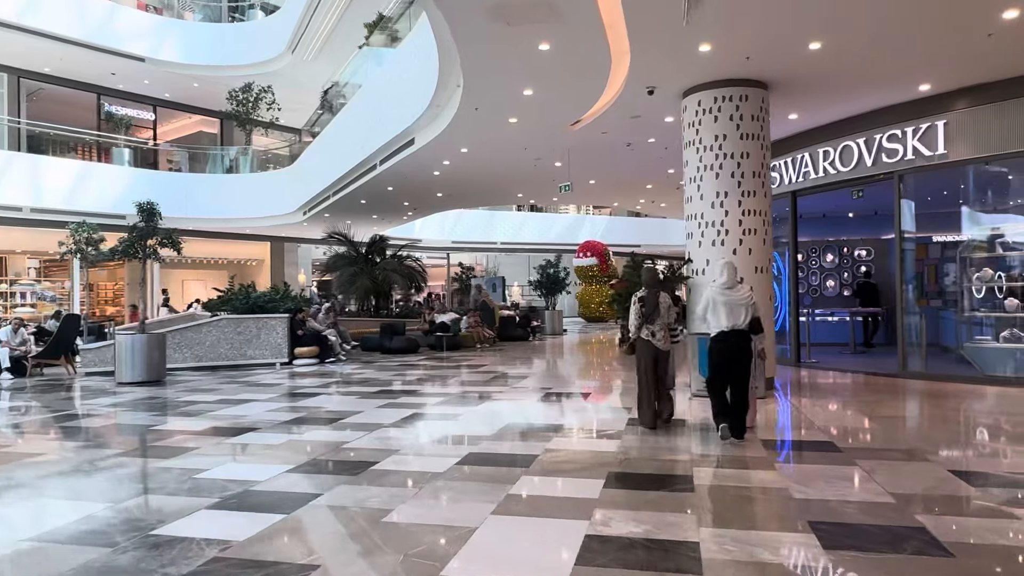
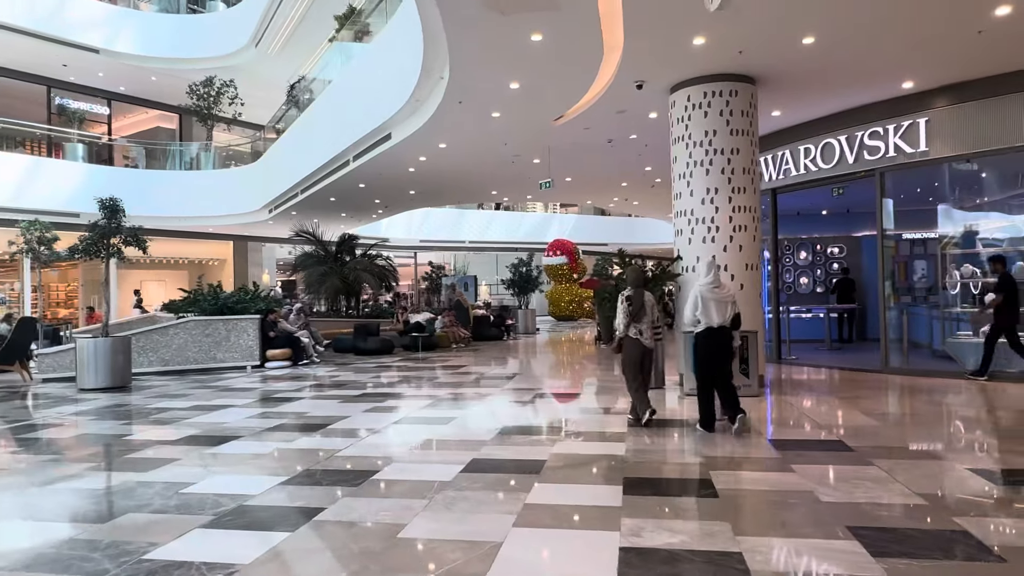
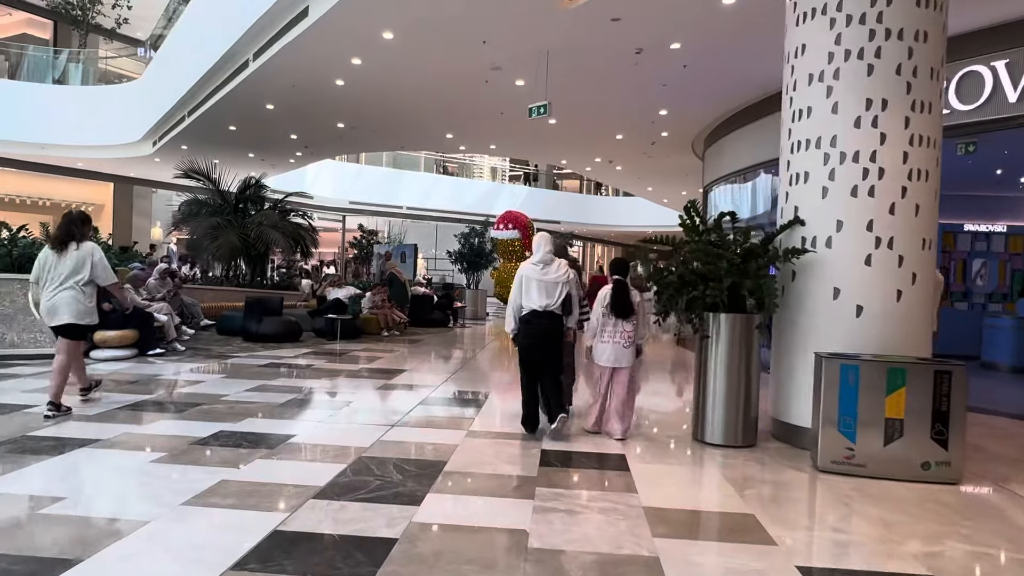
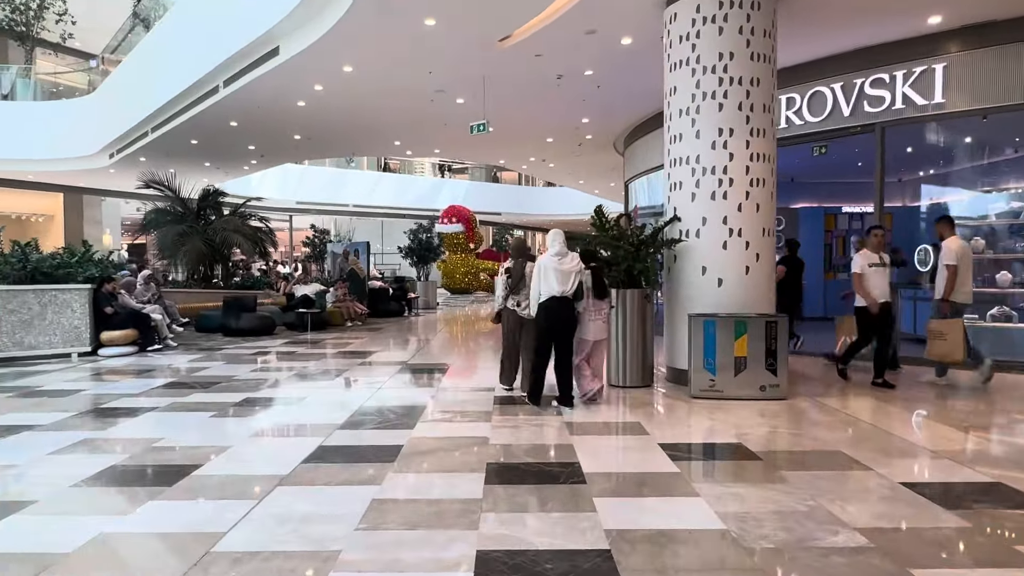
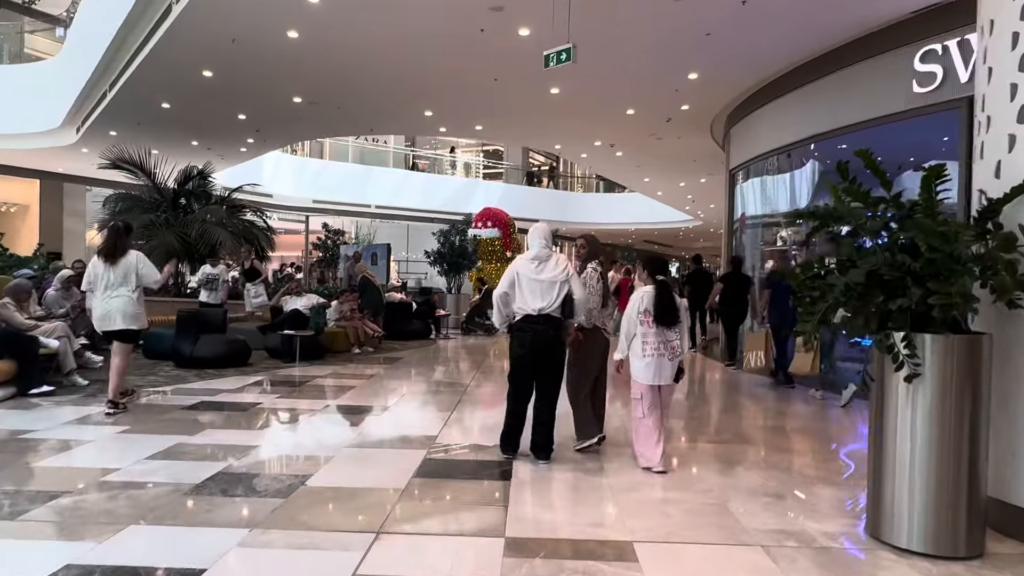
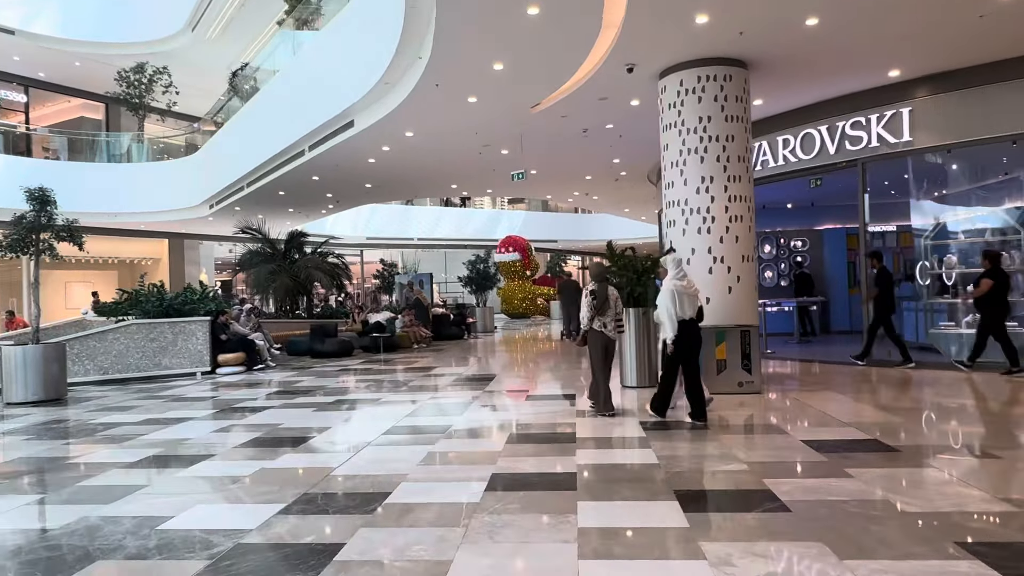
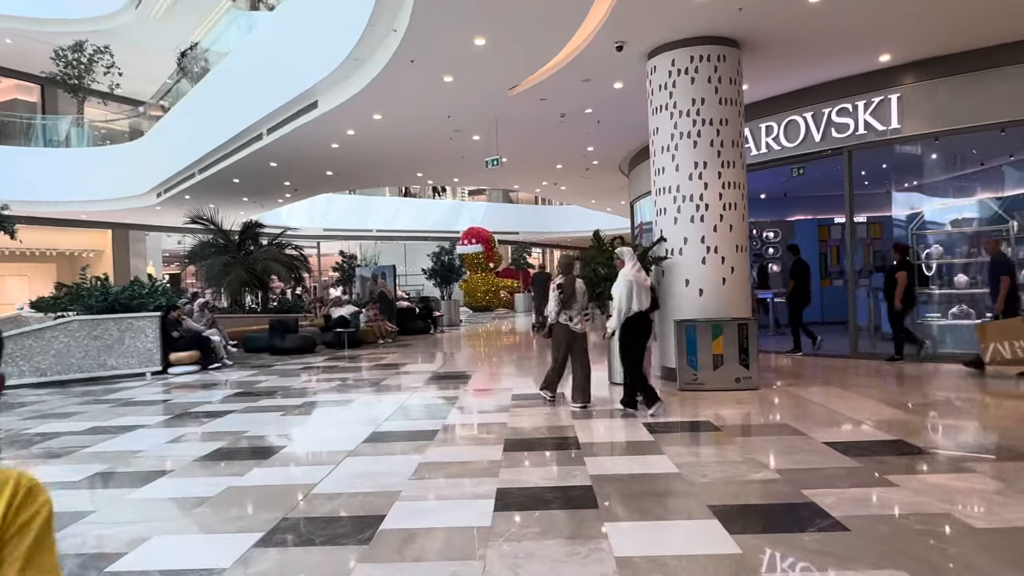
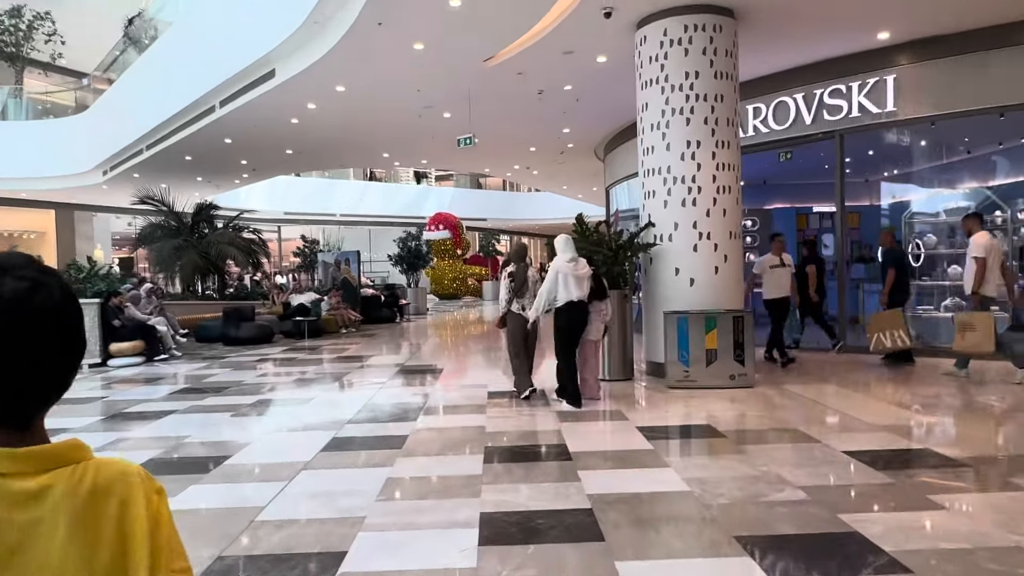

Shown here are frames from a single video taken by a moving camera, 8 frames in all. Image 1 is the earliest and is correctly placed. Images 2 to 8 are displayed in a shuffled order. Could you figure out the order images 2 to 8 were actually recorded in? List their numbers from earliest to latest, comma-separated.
2, 6, 7, 8, 4, 3, 5
